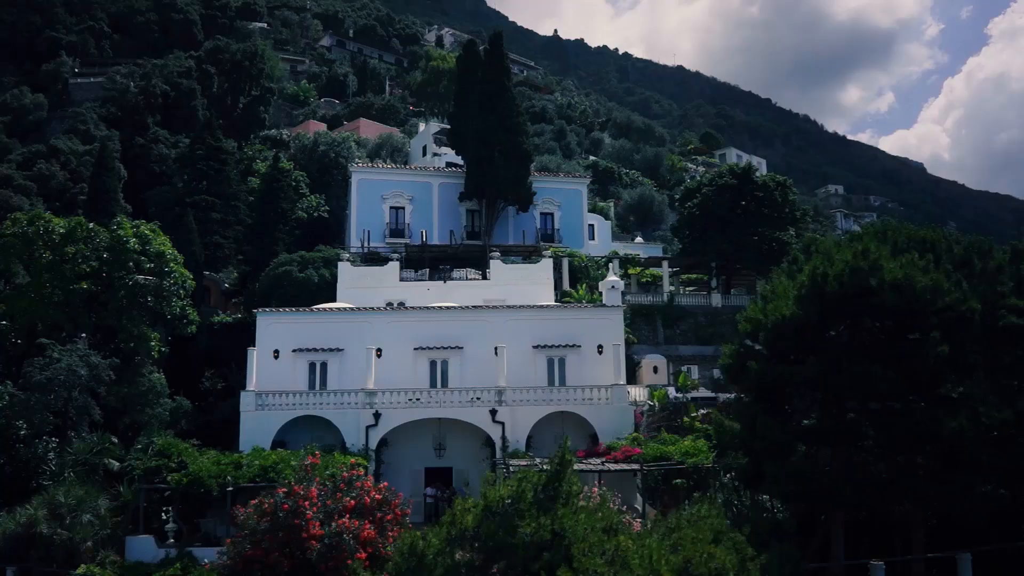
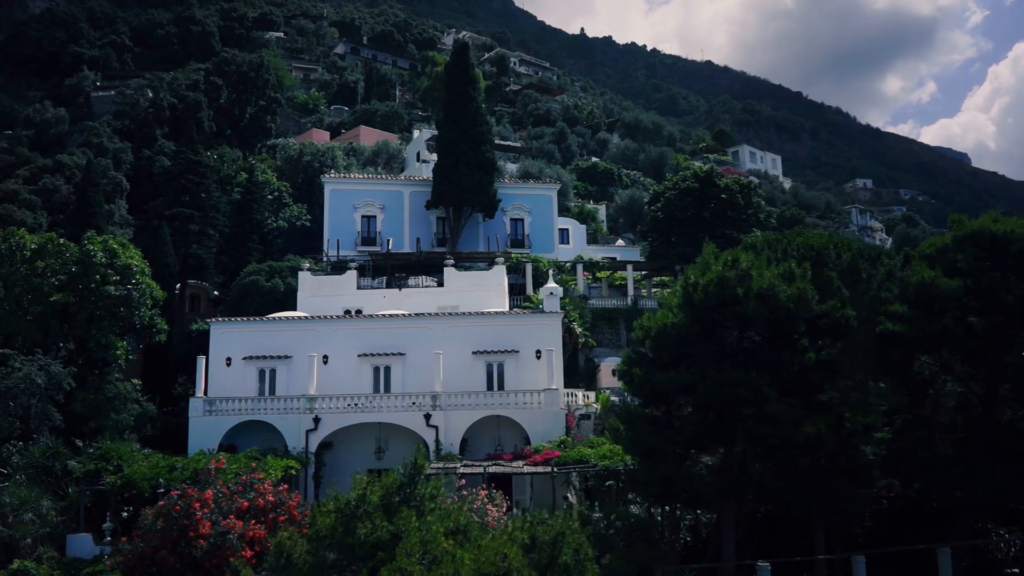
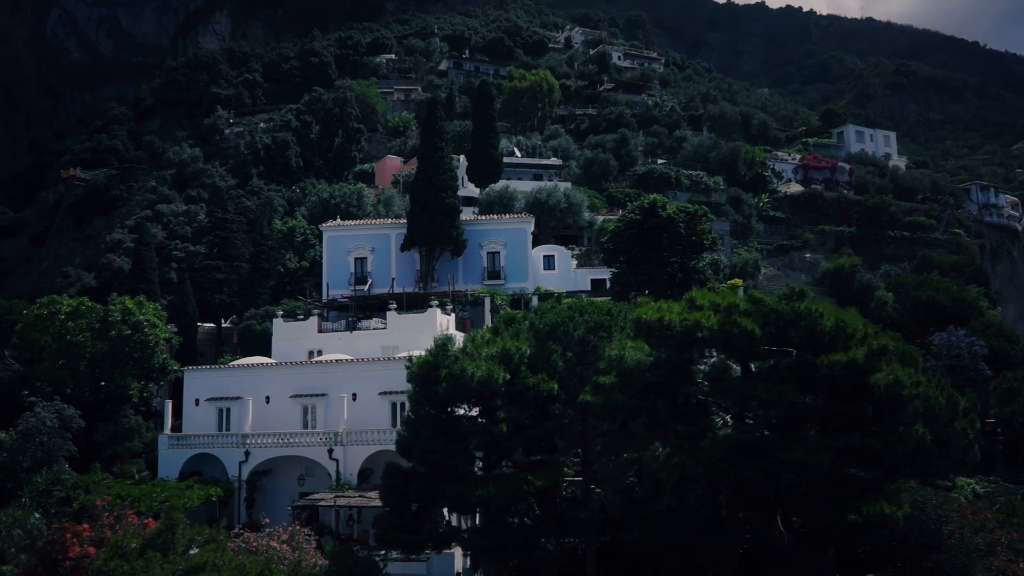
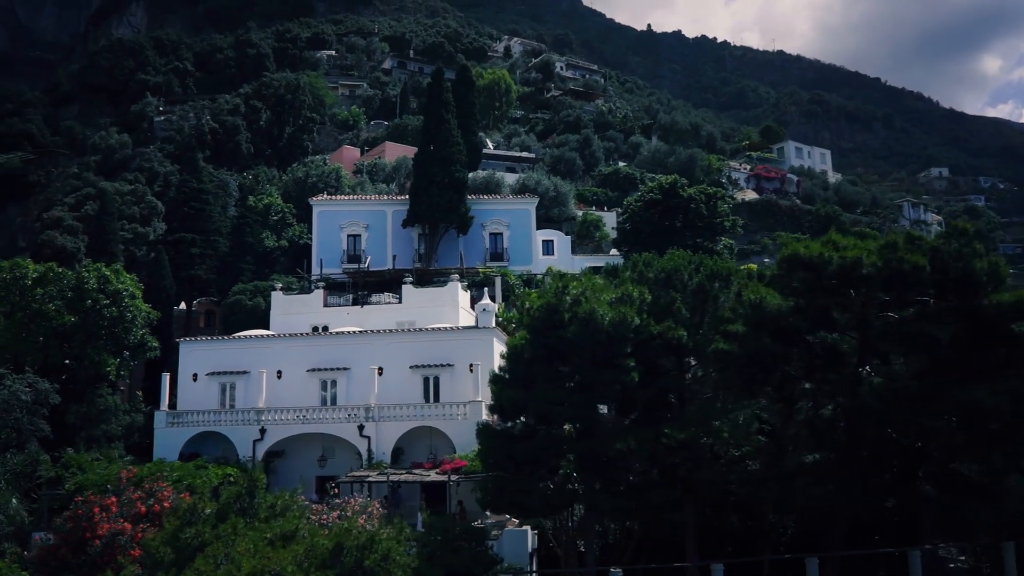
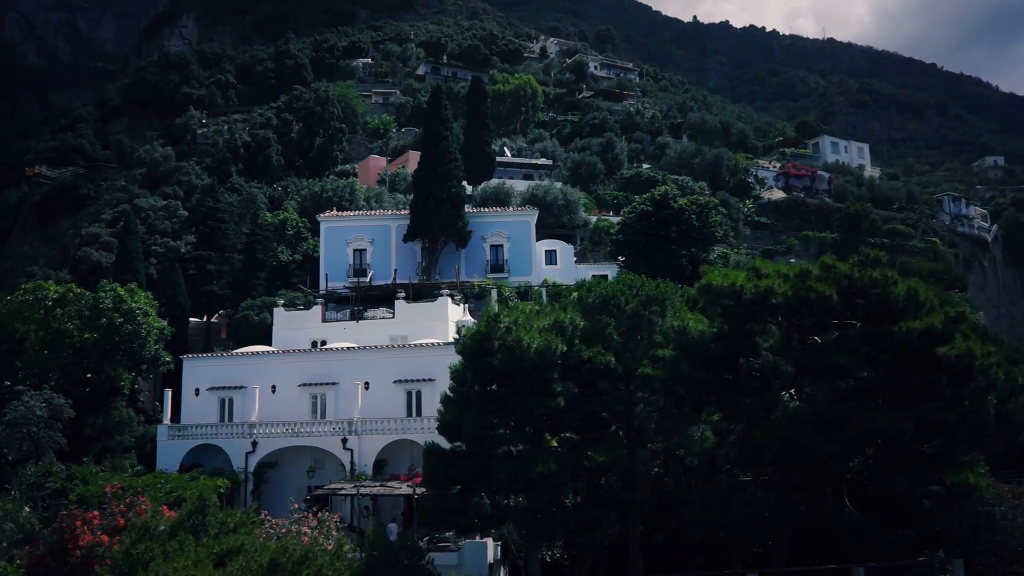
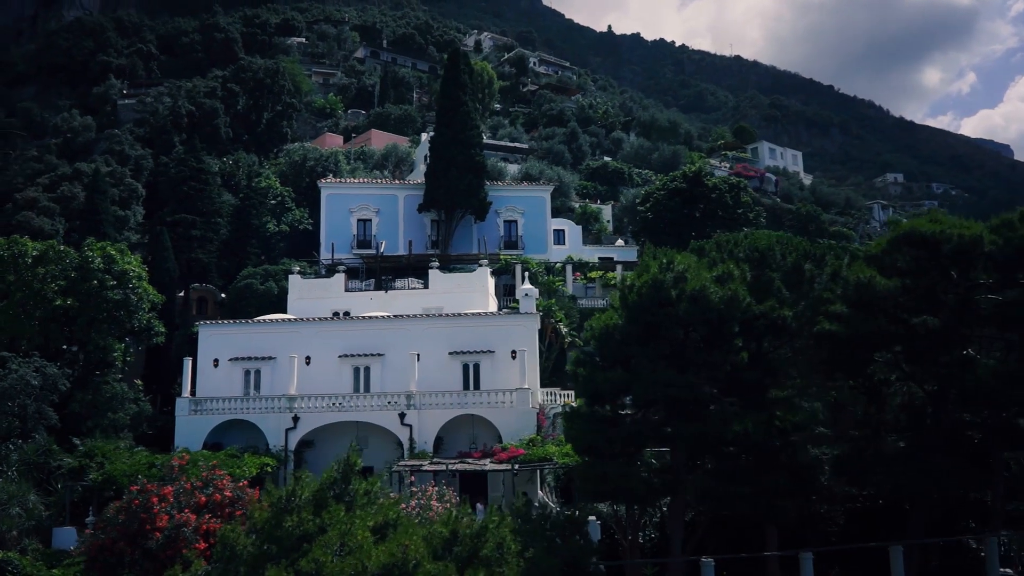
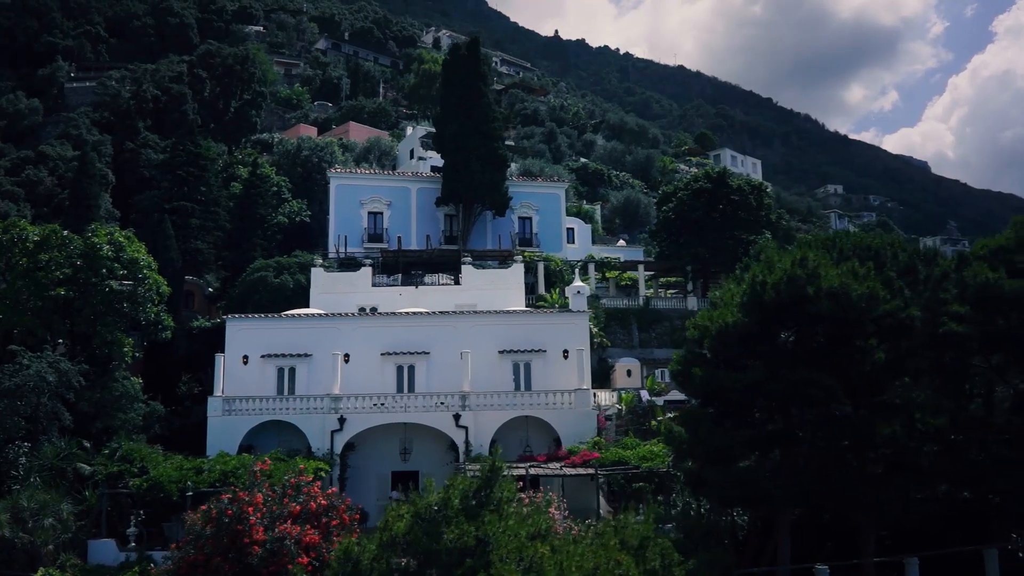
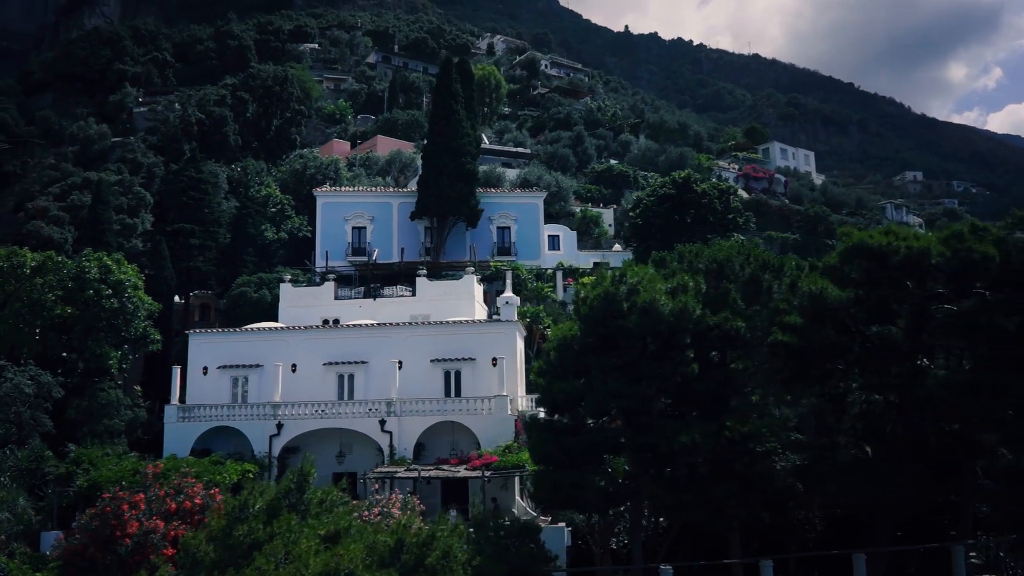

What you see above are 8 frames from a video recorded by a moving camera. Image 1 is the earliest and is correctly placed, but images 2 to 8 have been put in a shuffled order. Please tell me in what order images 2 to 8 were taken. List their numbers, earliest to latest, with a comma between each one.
7, 2, 6, 8, 4, 5, 3
